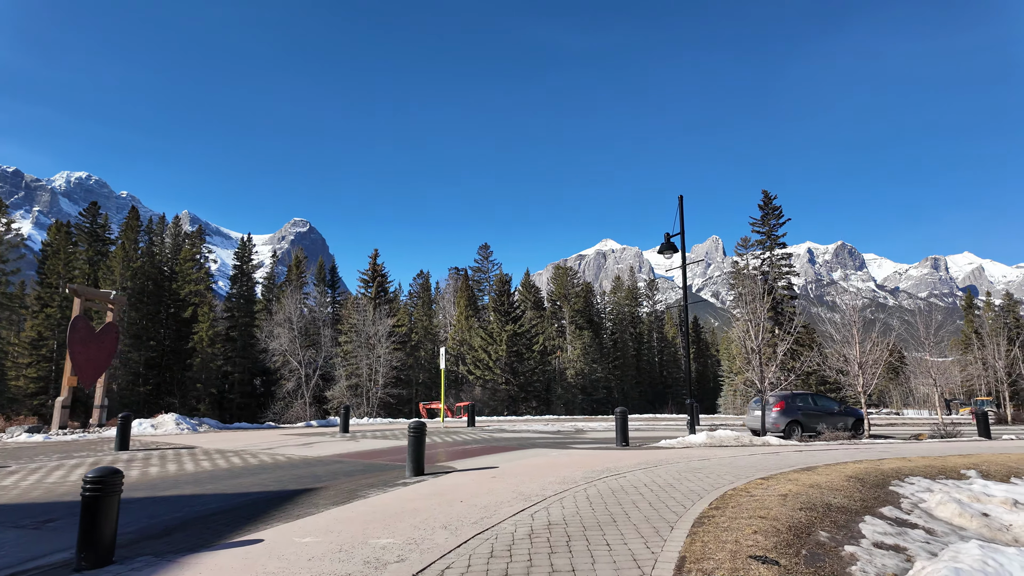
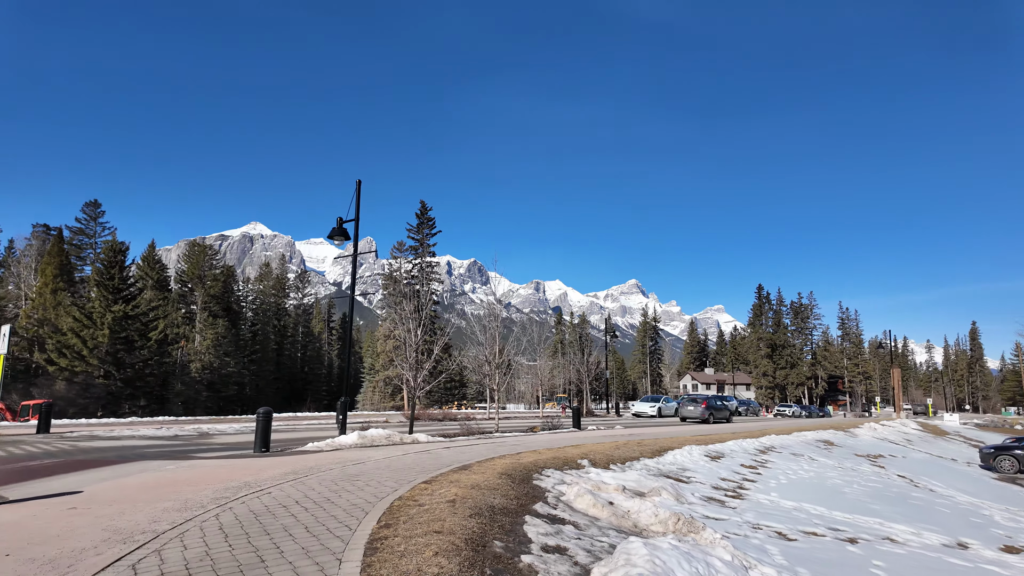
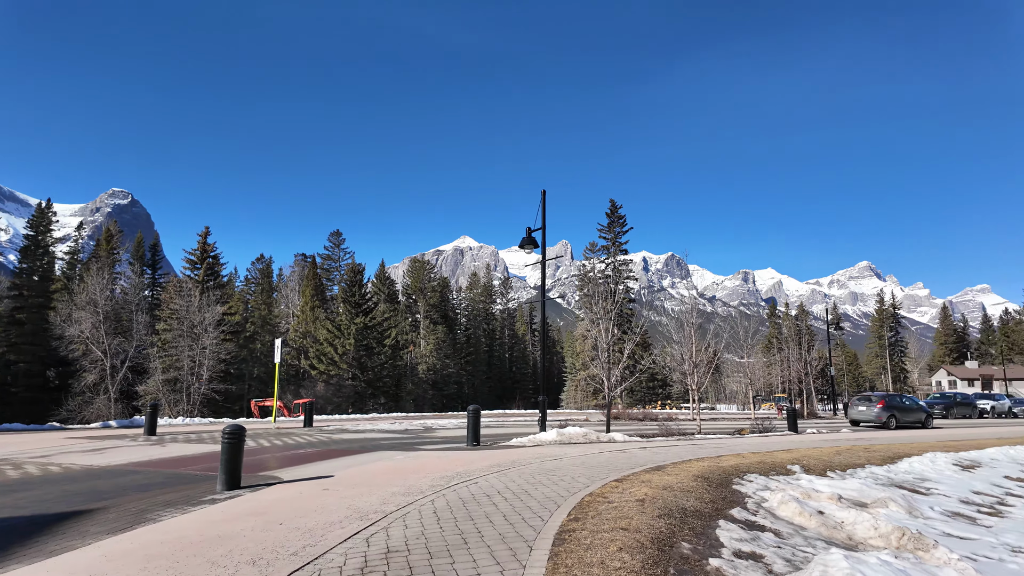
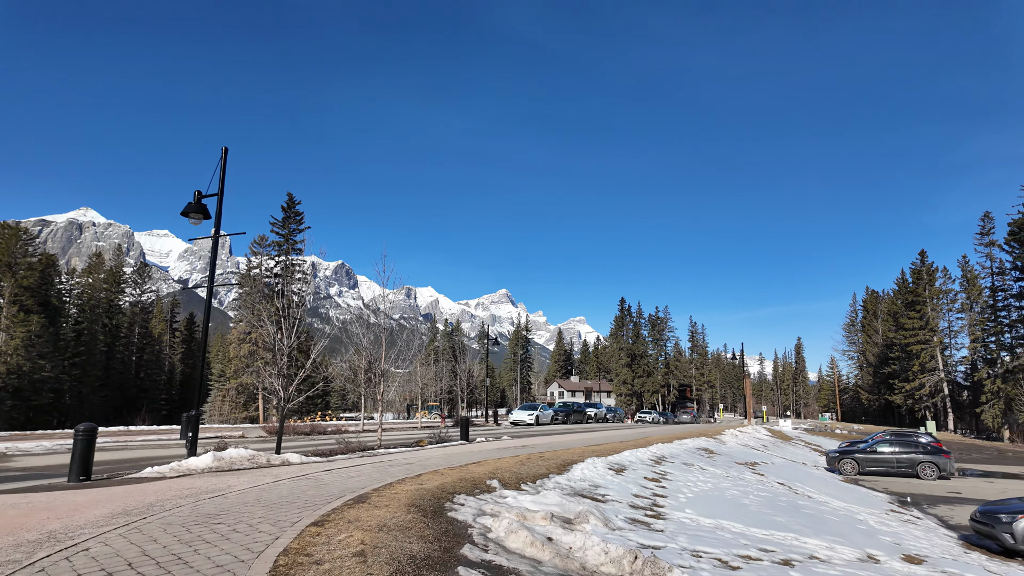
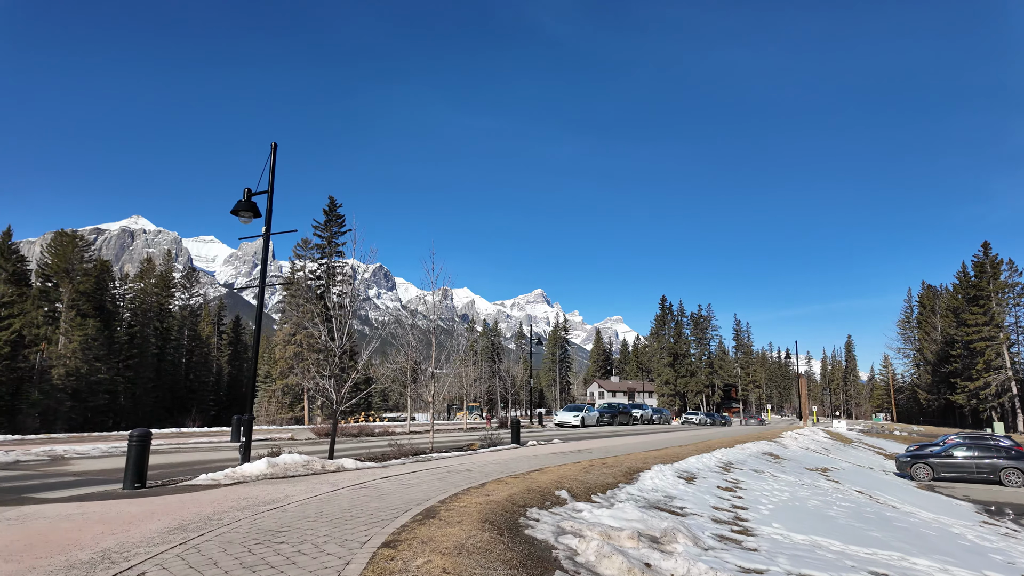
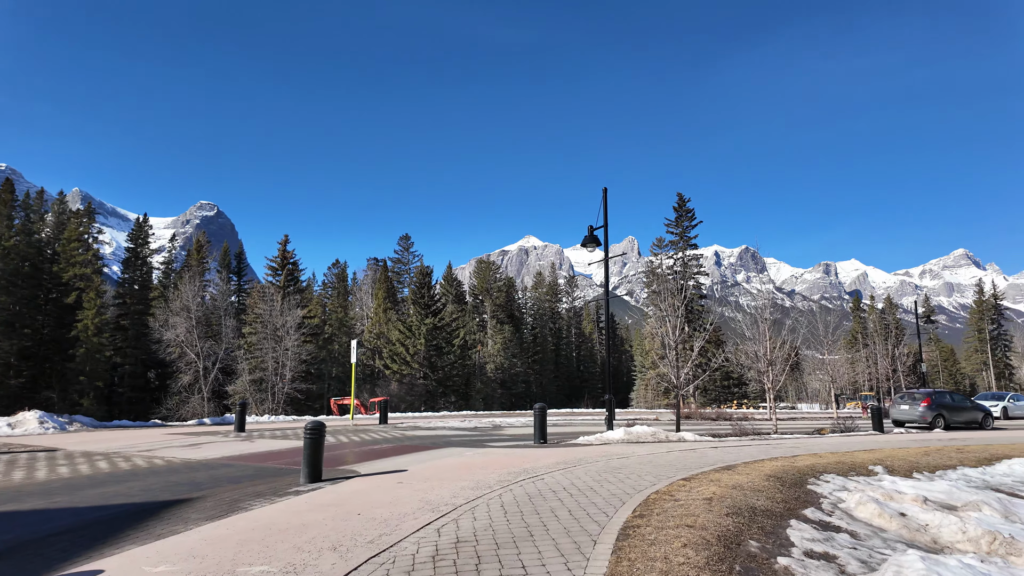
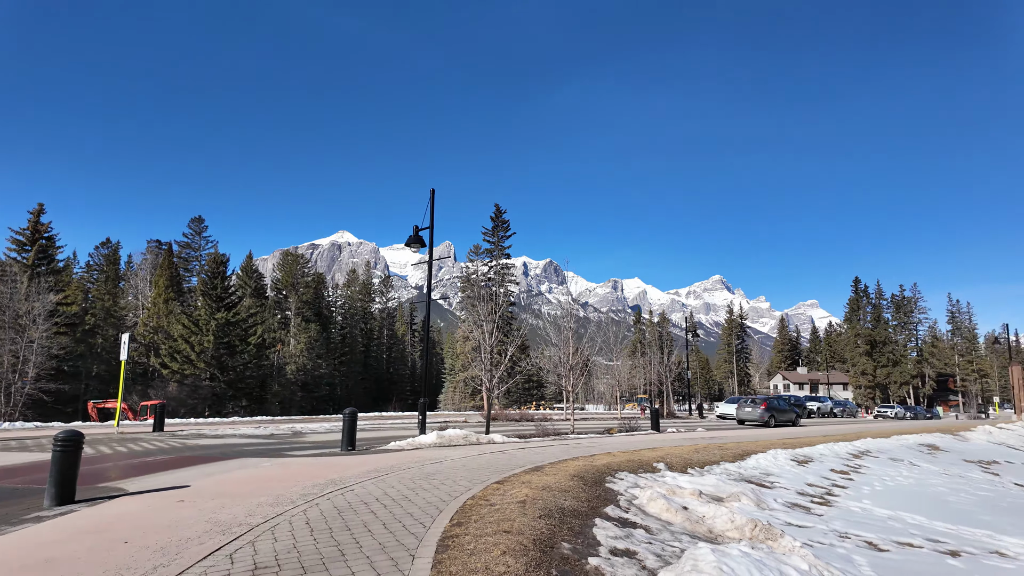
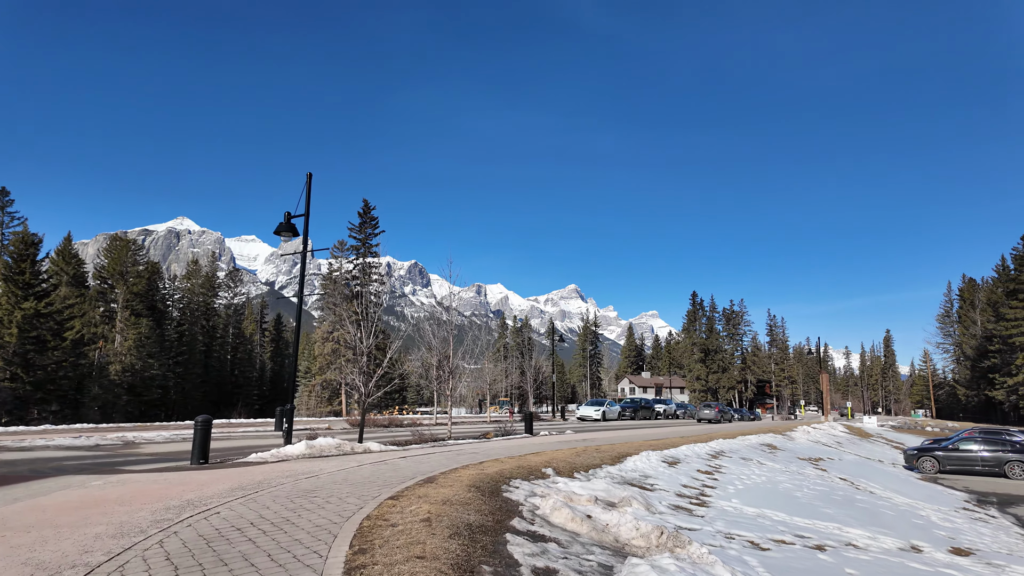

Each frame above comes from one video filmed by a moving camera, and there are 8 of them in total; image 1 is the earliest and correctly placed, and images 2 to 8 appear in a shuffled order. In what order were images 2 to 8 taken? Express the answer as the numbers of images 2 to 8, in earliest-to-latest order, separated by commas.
6, 3, 7, 2, 8, 4, 5
